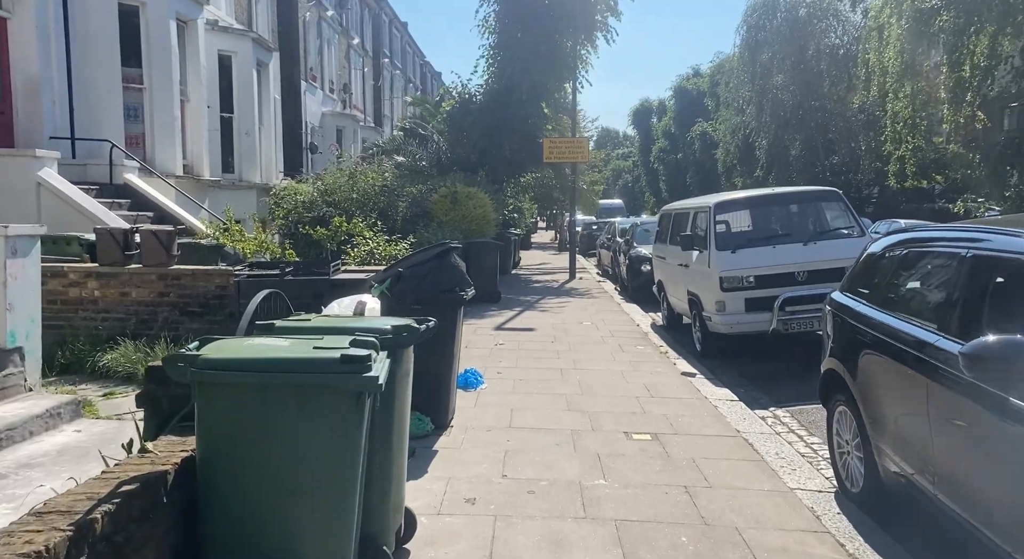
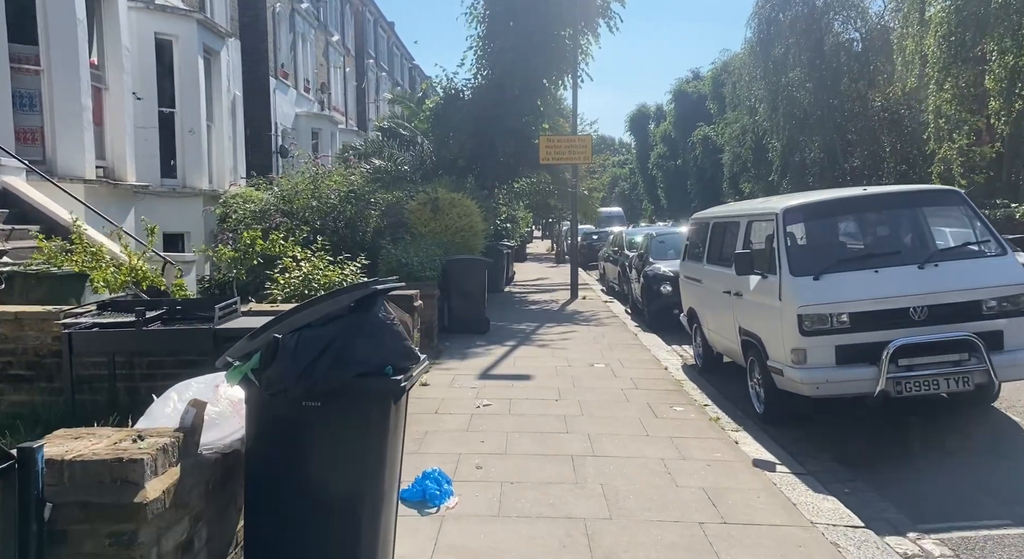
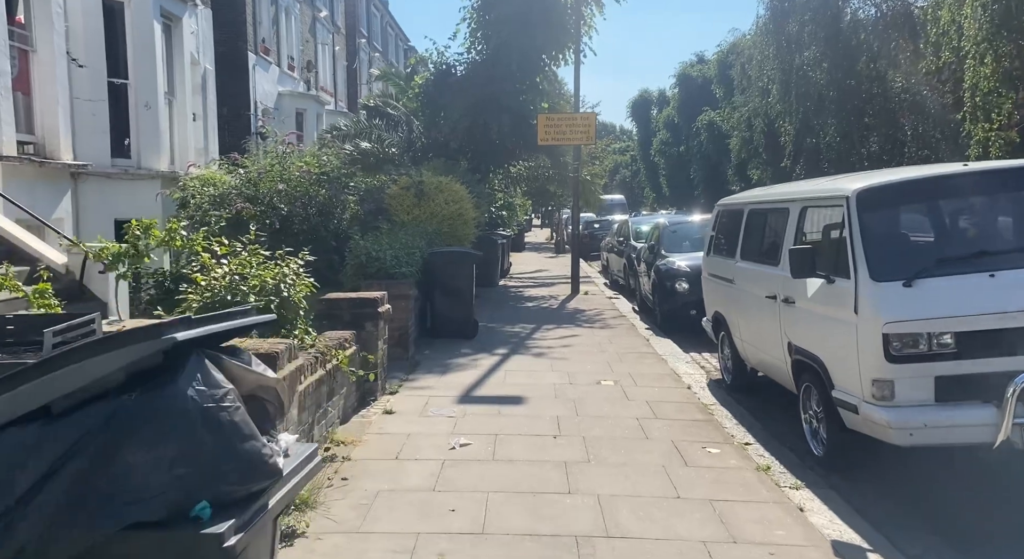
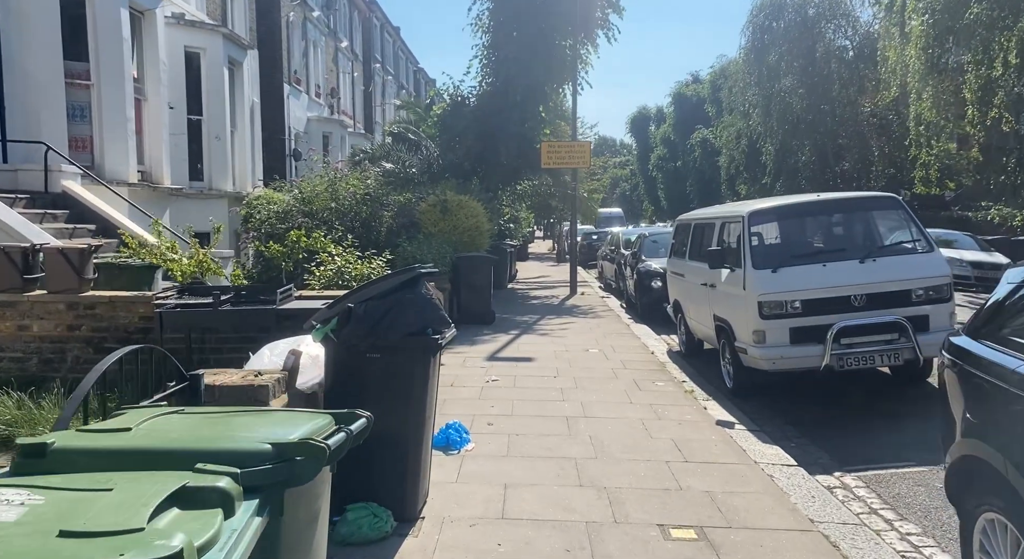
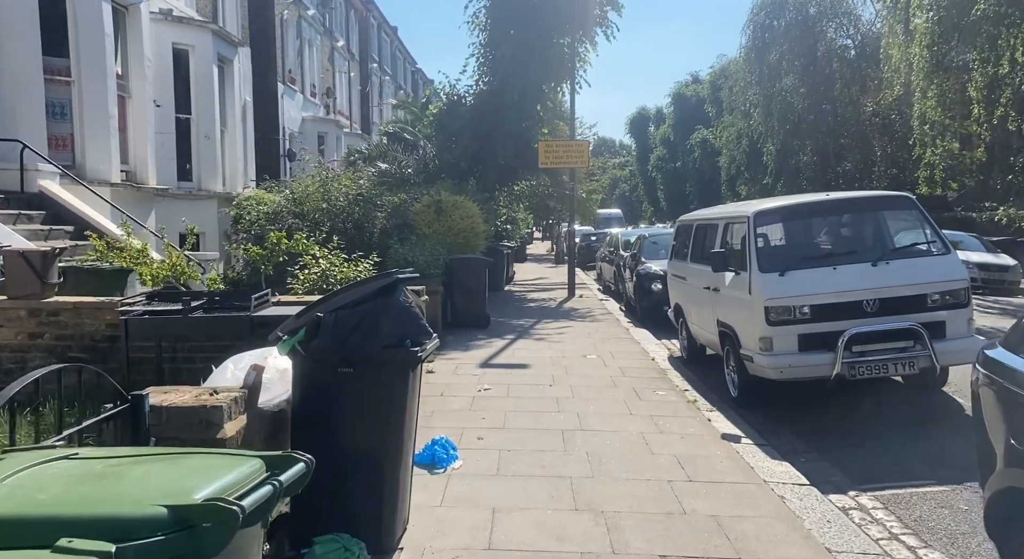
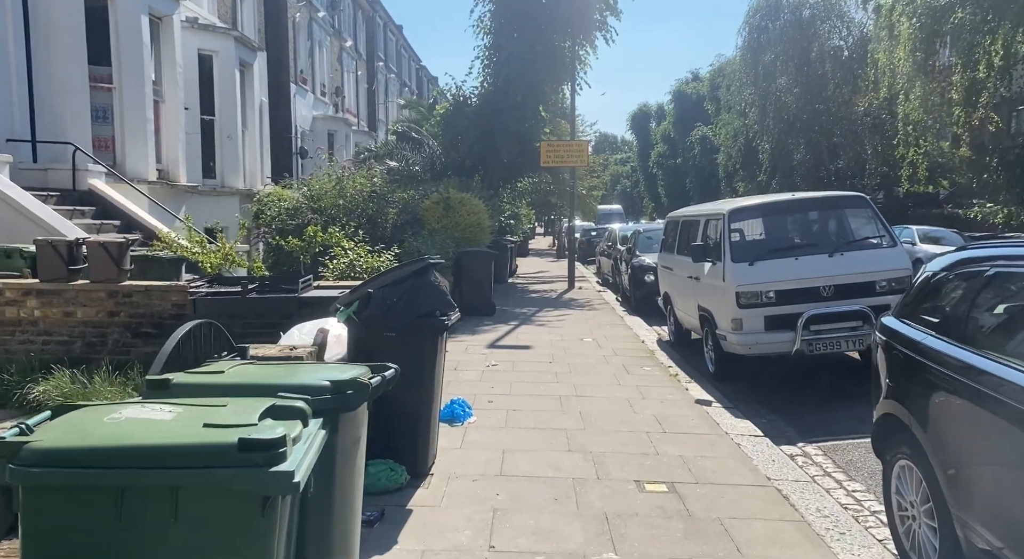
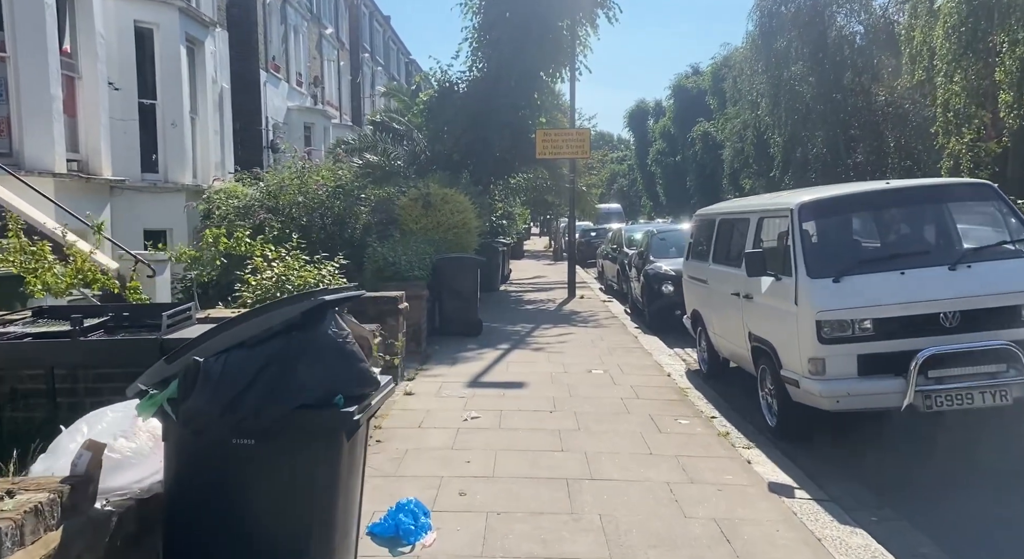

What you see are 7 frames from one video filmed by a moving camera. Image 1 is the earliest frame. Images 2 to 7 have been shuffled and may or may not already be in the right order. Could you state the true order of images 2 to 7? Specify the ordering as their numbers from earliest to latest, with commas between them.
6, 4, 5, 2, 7, 3
